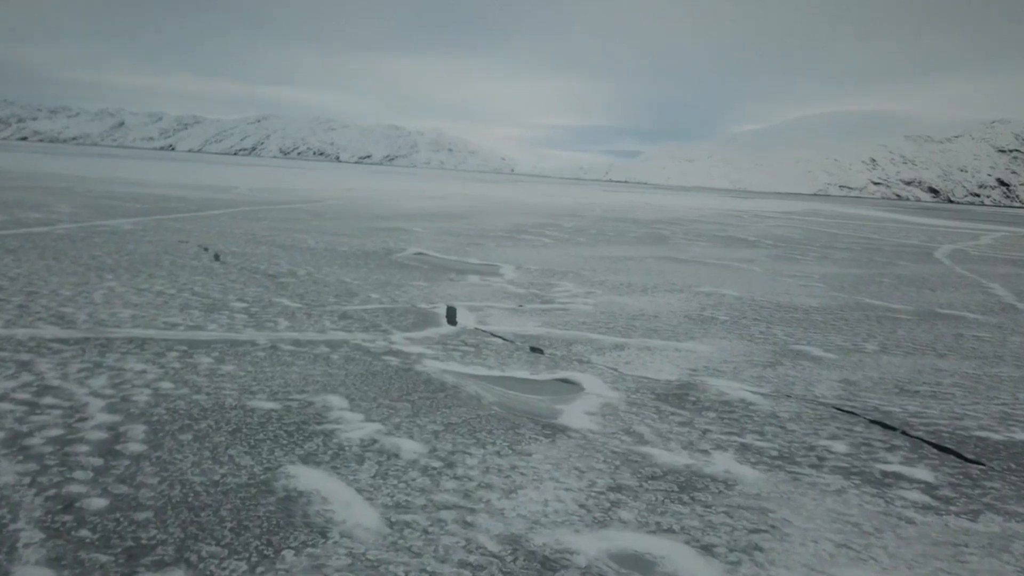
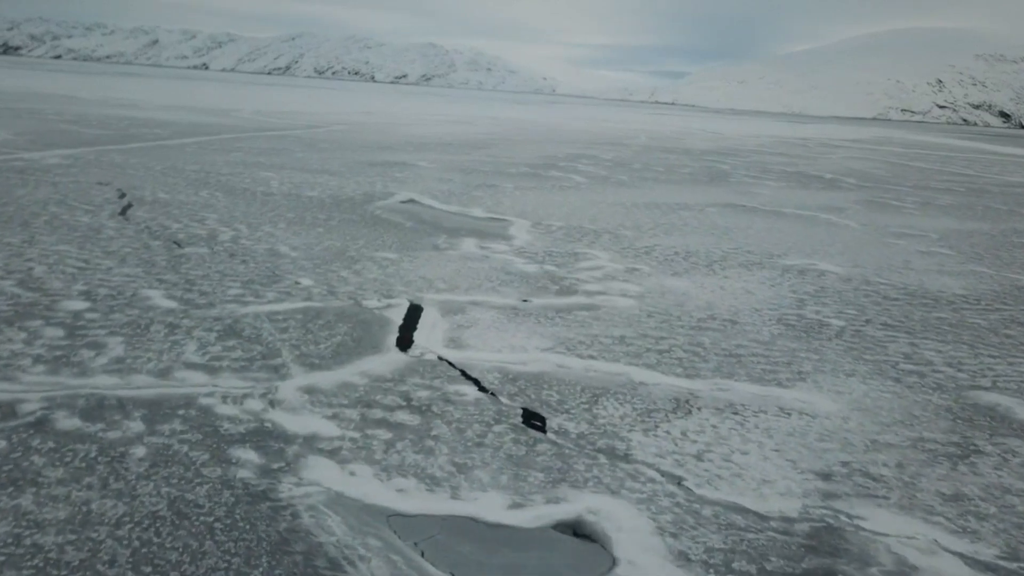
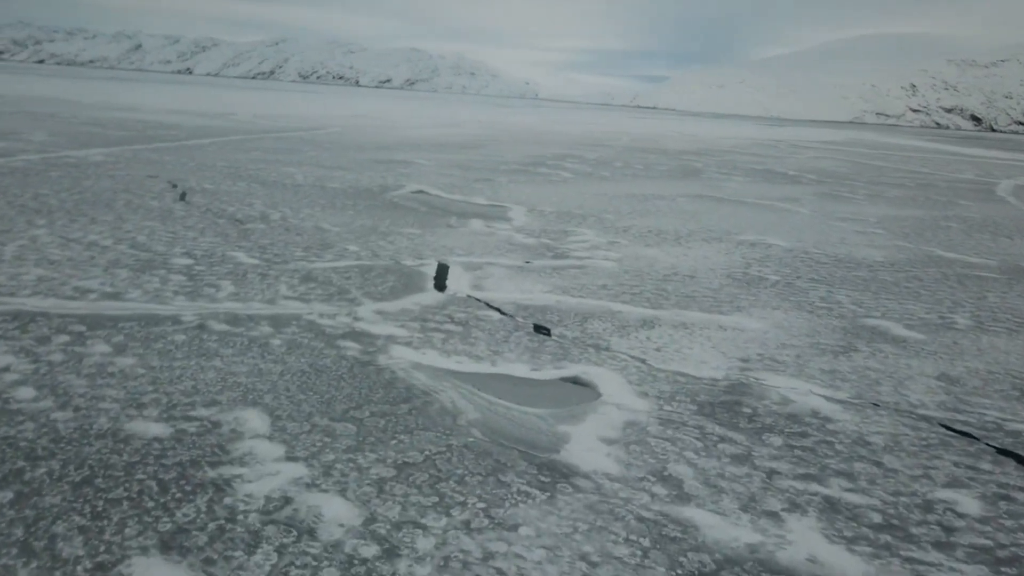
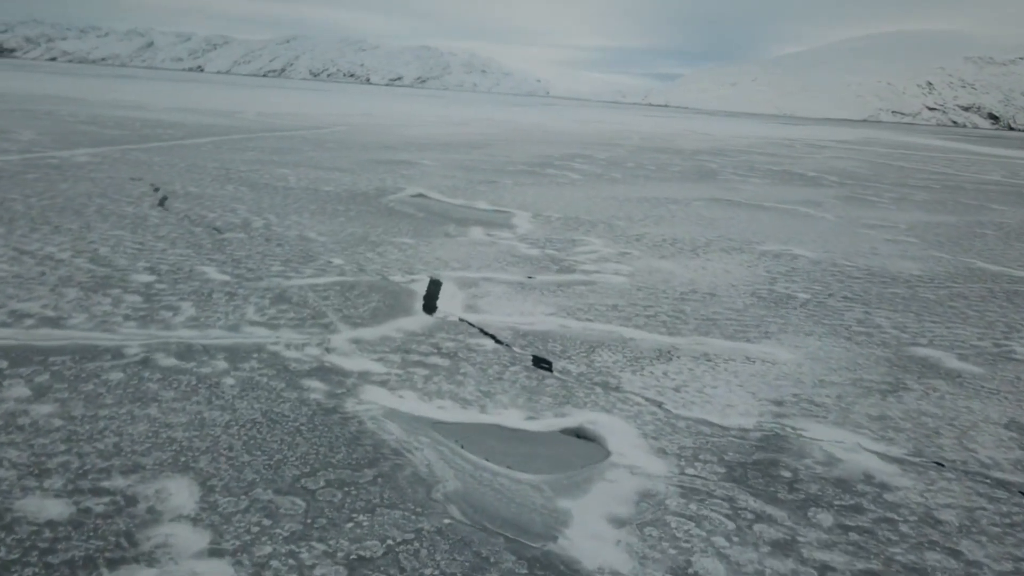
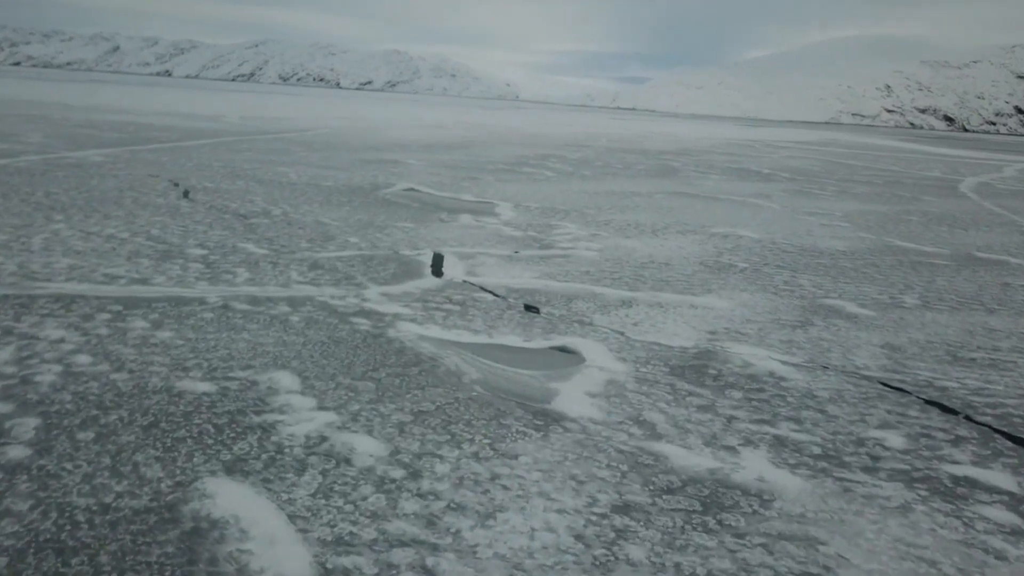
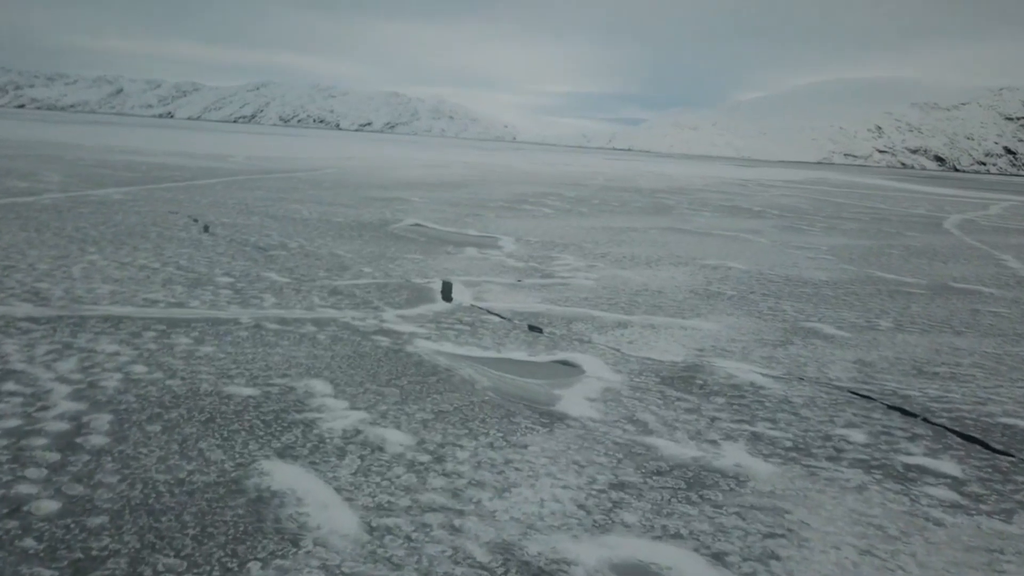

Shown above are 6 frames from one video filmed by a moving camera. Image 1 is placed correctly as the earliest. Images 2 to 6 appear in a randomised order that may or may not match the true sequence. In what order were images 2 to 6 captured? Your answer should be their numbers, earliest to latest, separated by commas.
6, 5, 3, 4, 2
